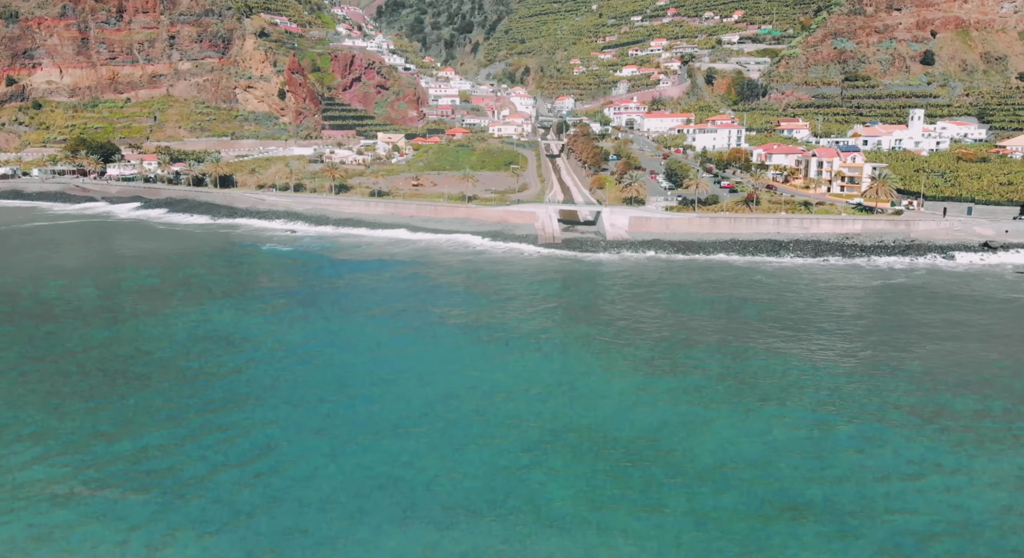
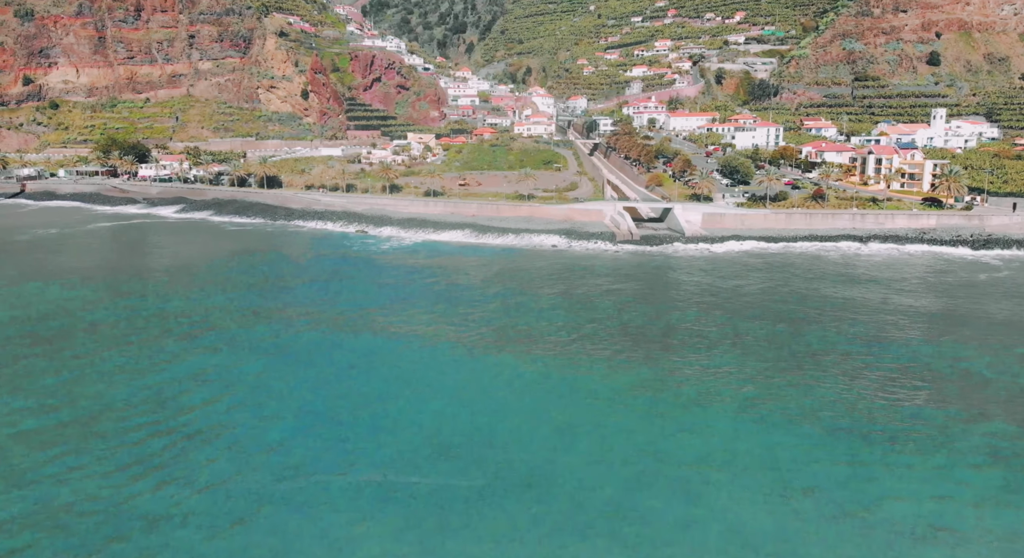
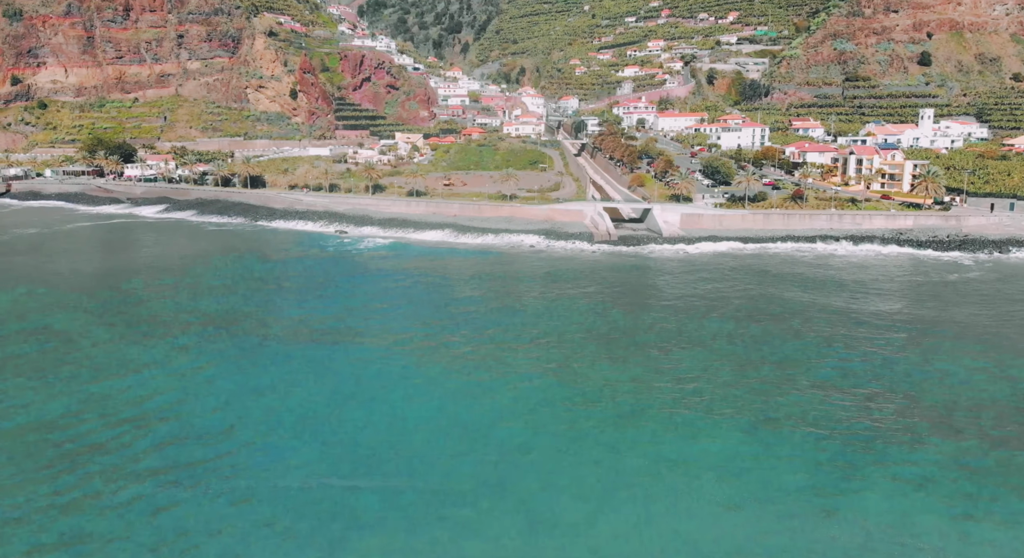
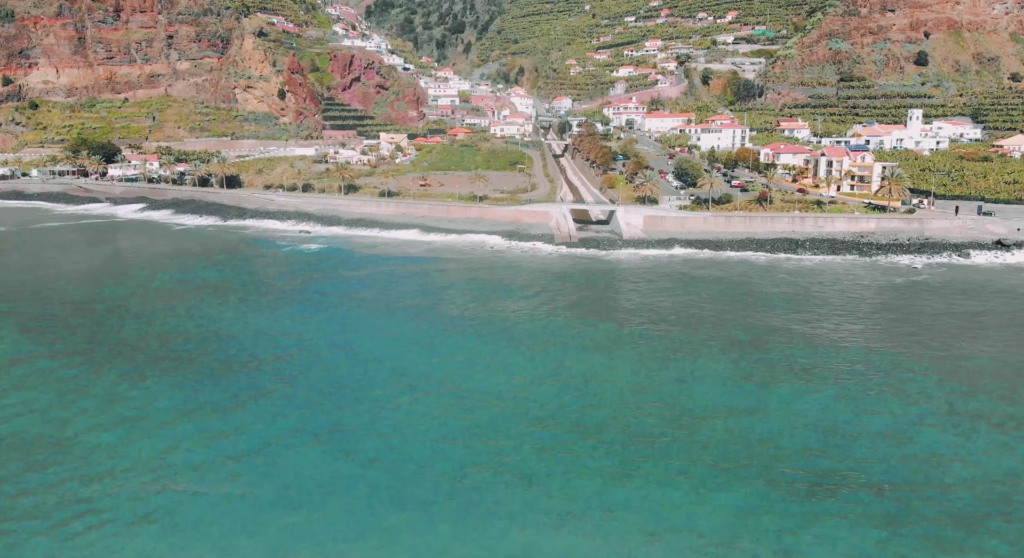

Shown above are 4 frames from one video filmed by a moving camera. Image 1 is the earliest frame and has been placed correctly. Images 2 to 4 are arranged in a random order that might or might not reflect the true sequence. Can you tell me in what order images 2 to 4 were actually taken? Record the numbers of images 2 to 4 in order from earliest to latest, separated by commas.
4, 3, 2
